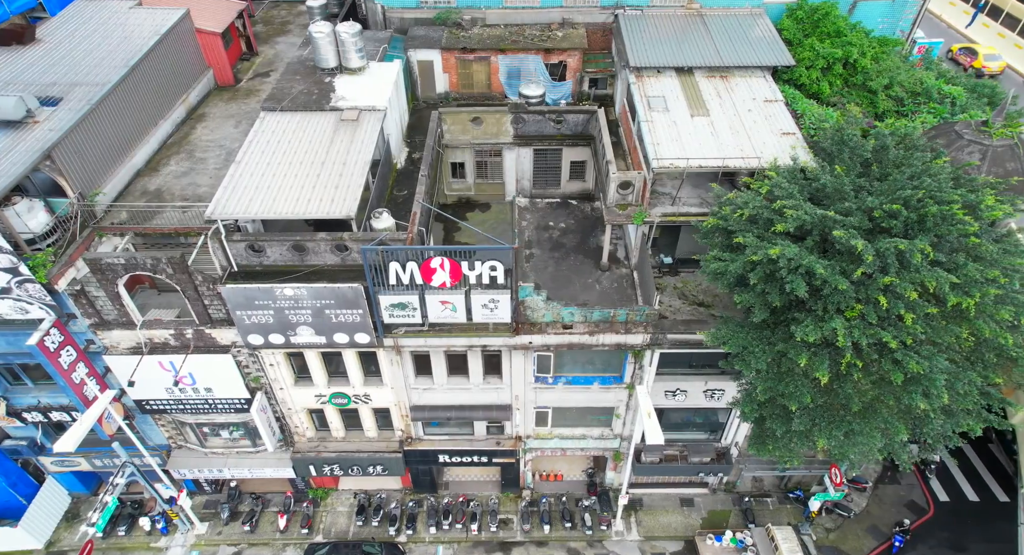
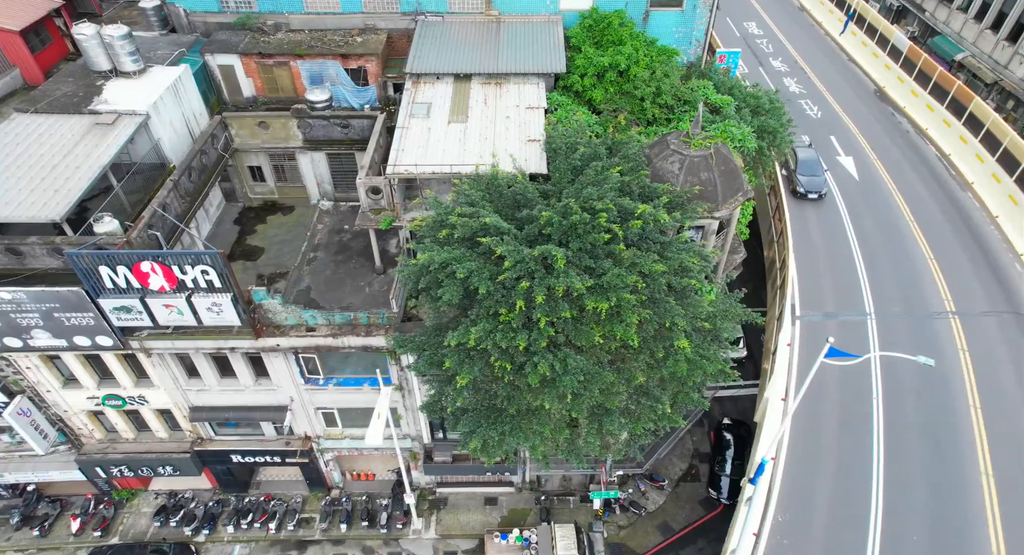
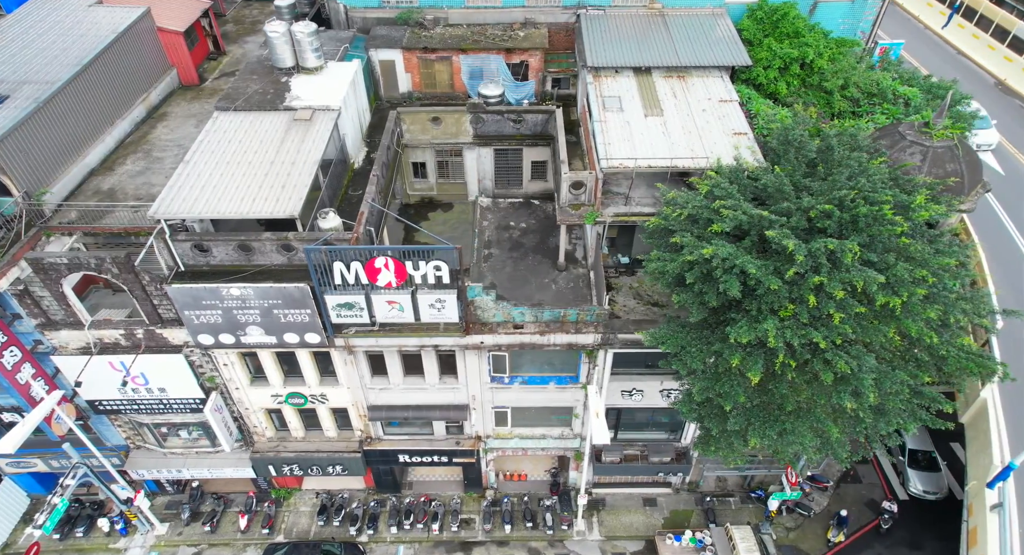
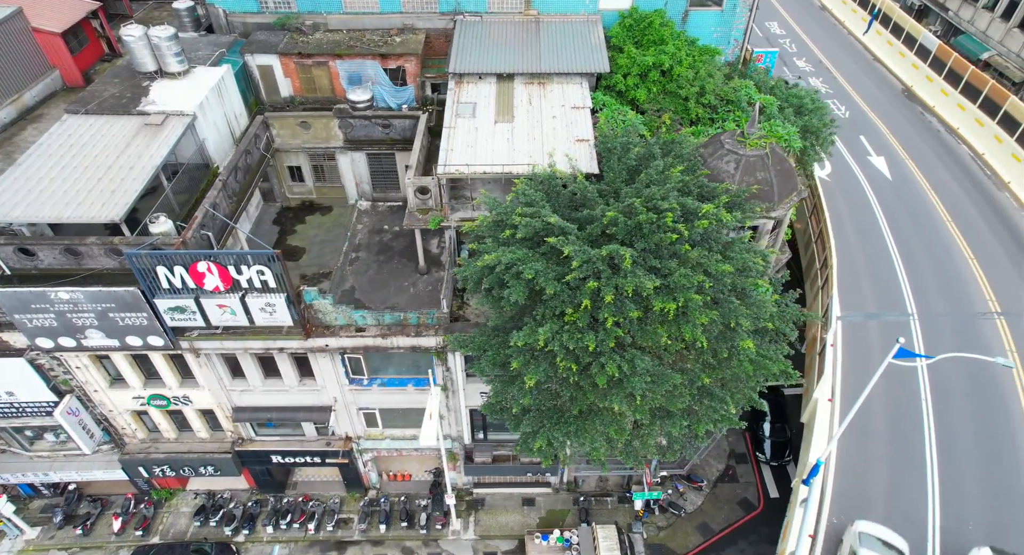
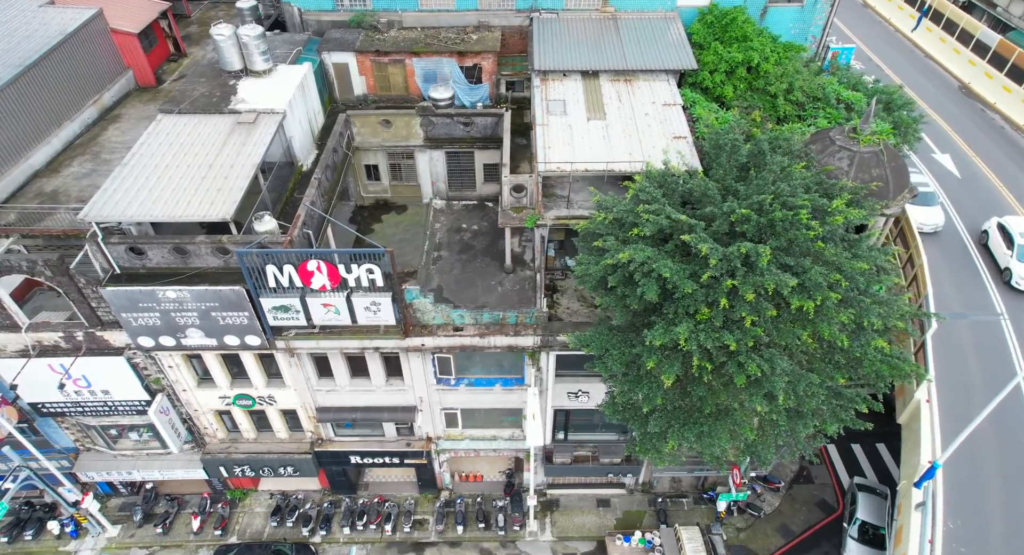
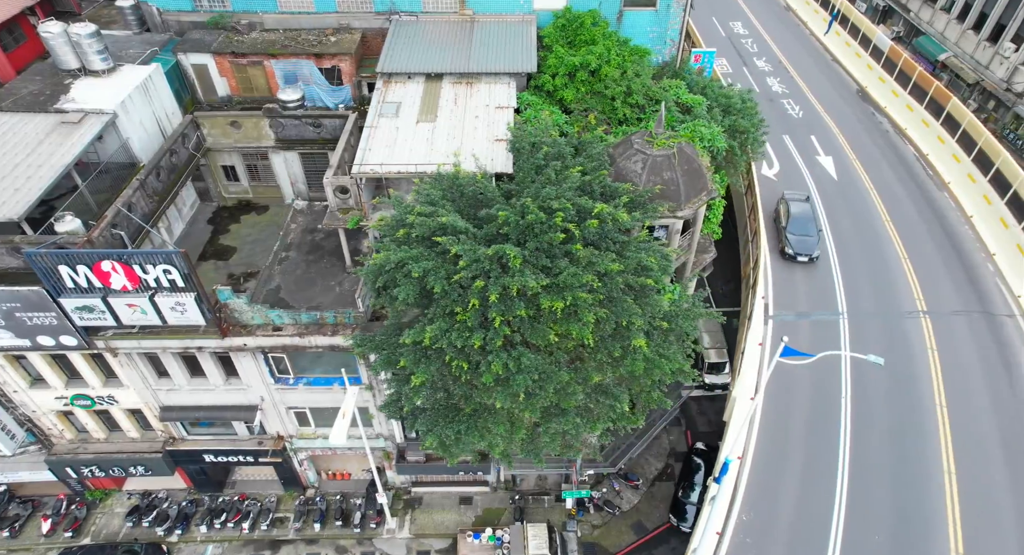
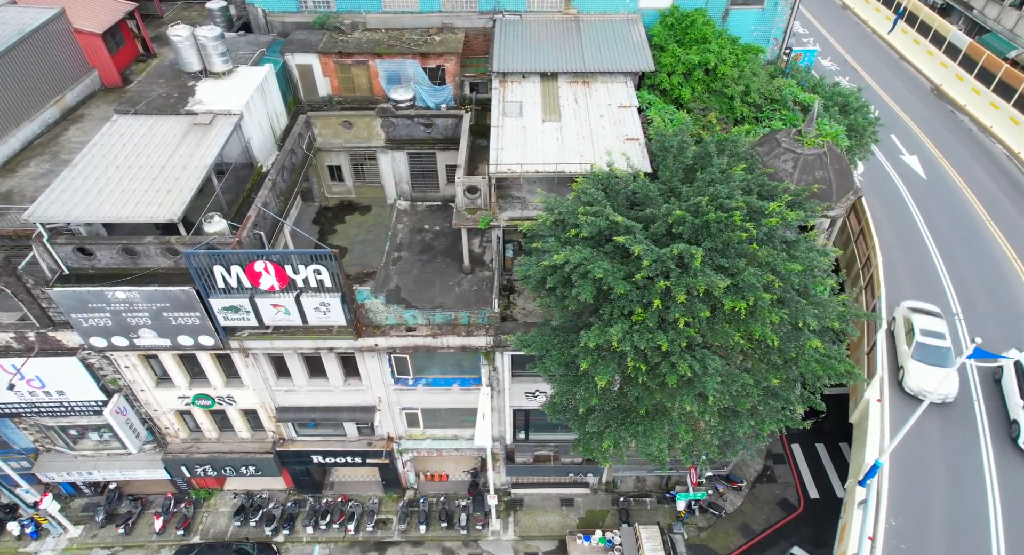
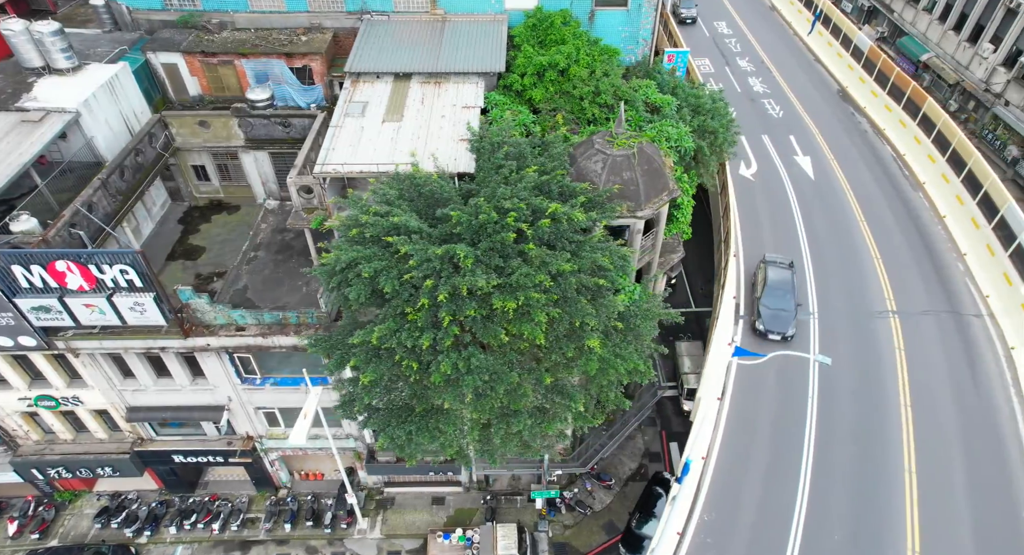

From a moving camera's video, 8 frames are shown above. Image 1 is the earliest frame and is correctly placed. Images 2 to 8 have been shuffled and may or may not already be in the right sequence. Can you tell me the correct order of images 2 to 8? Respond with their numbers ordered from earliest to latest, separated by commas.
3, 5, 7, 4, 2, 6, 8
